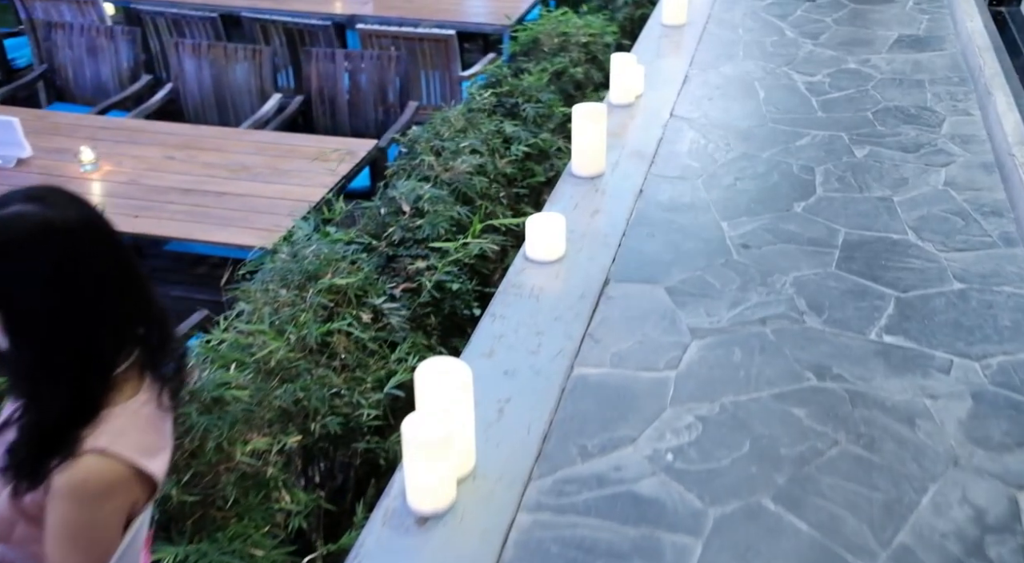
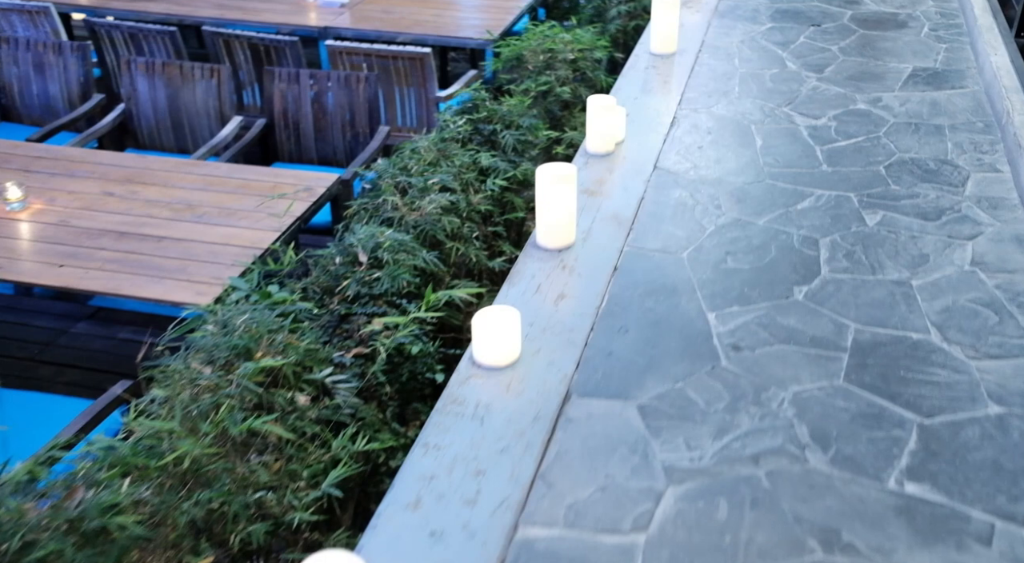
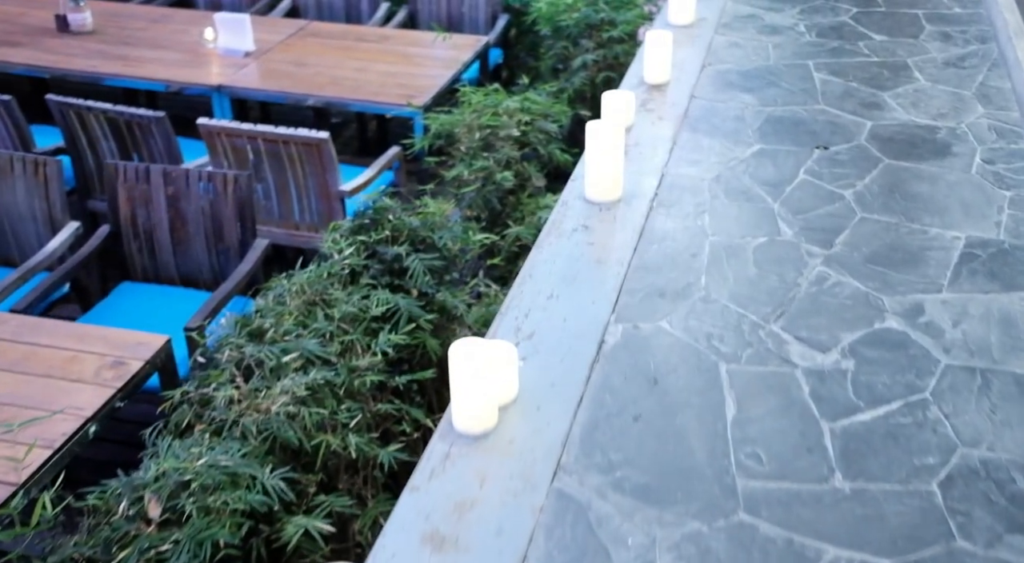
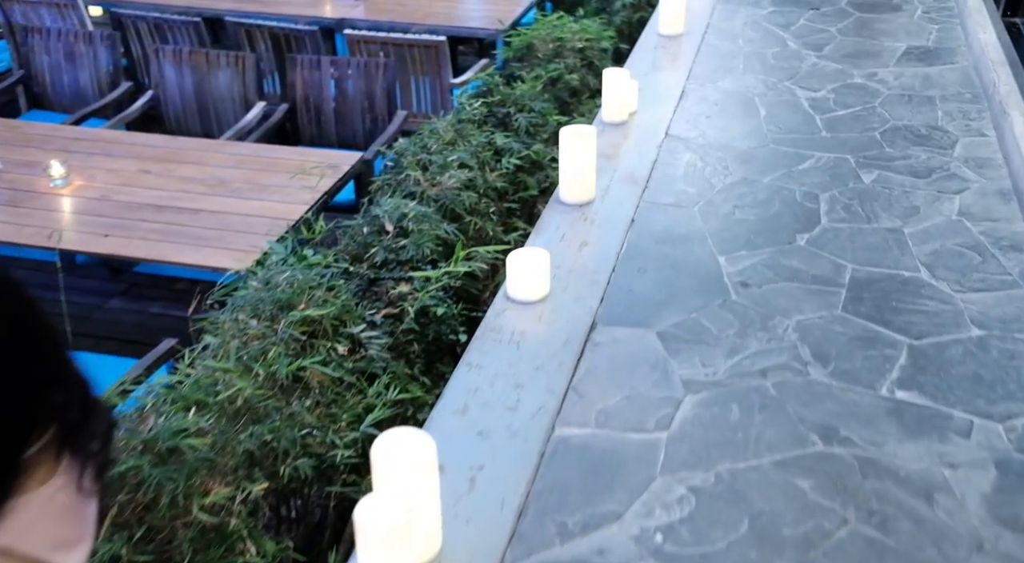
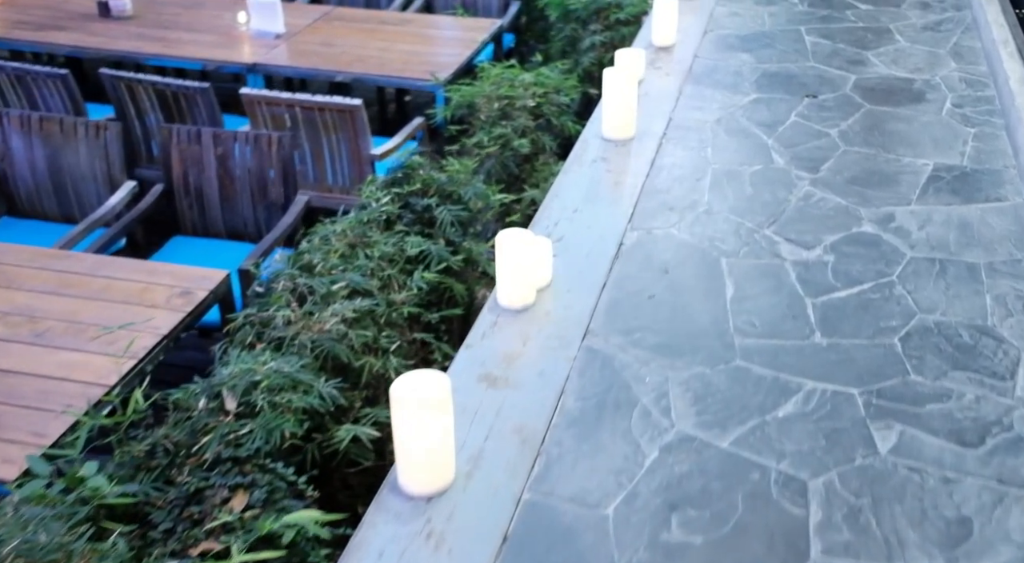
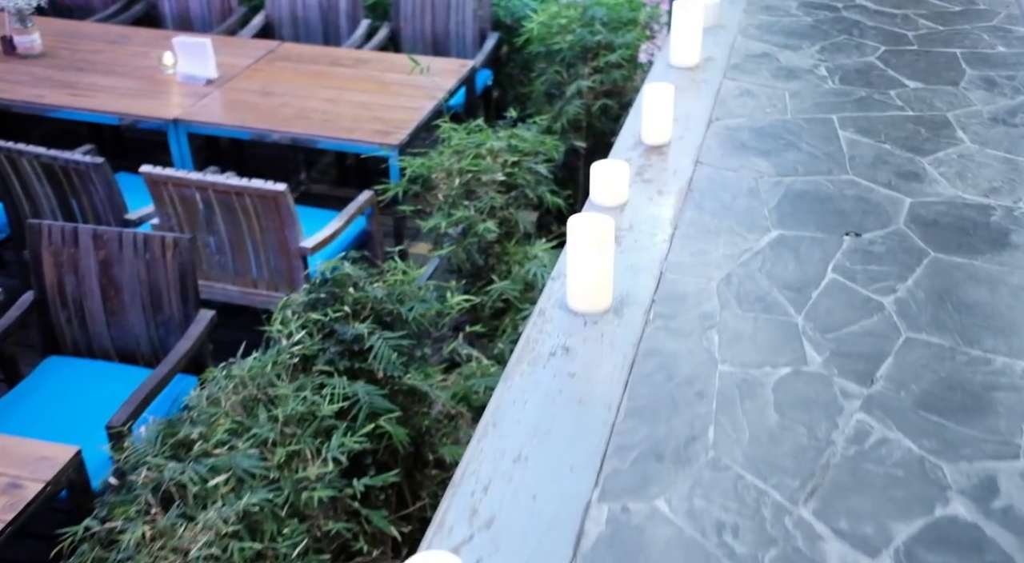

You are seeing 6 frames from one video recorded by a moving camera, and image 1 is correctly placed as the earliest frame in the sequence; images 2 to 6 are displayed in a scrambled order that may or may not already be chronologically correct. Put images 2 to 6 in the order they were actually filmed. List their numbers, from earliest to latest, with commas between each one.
4, 2, 5, 3, 6
